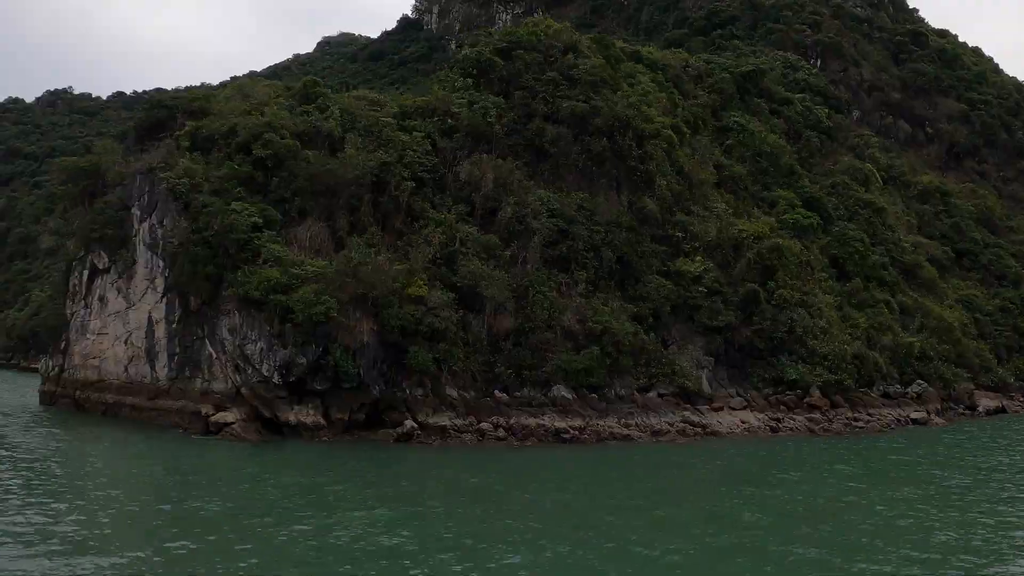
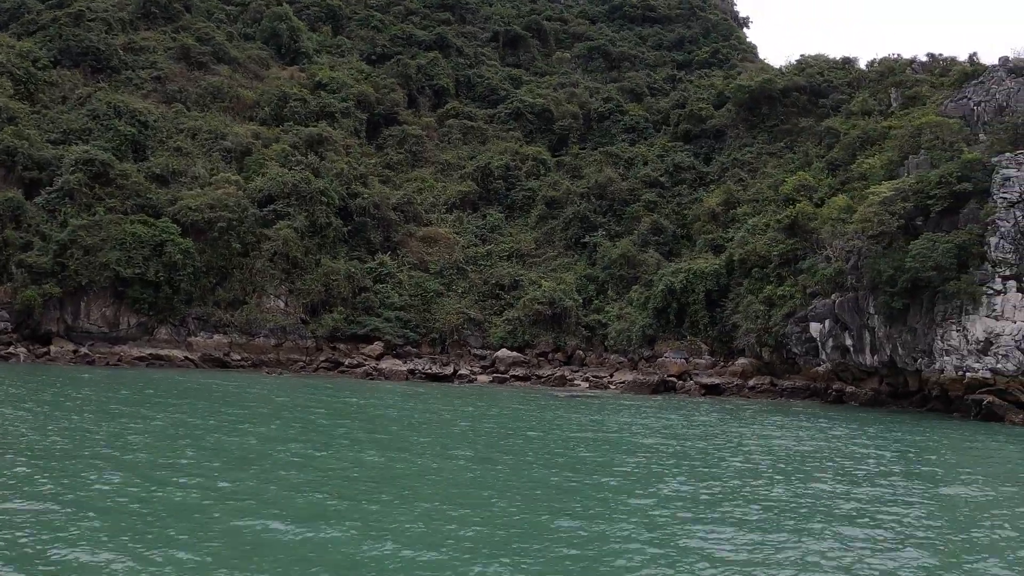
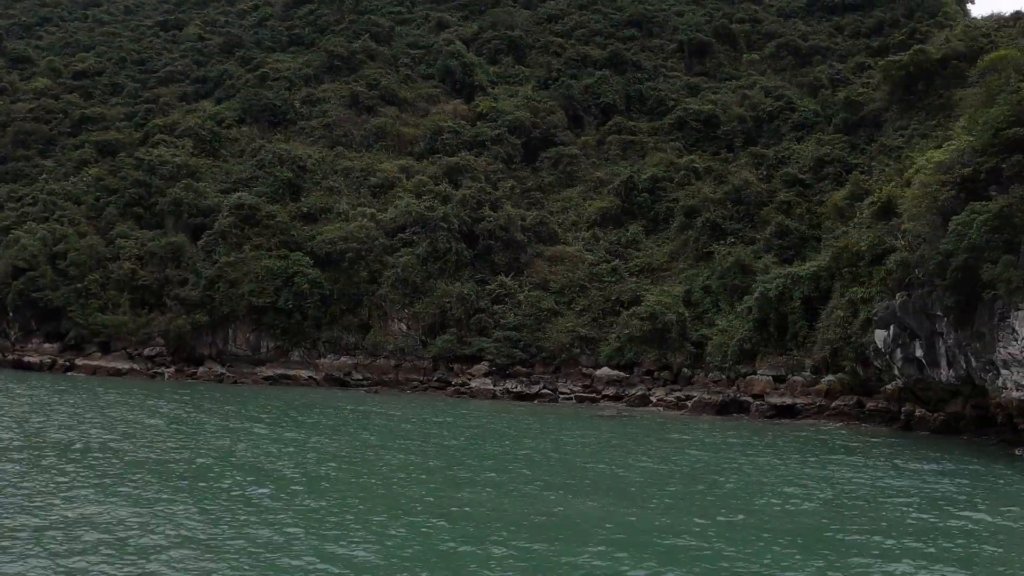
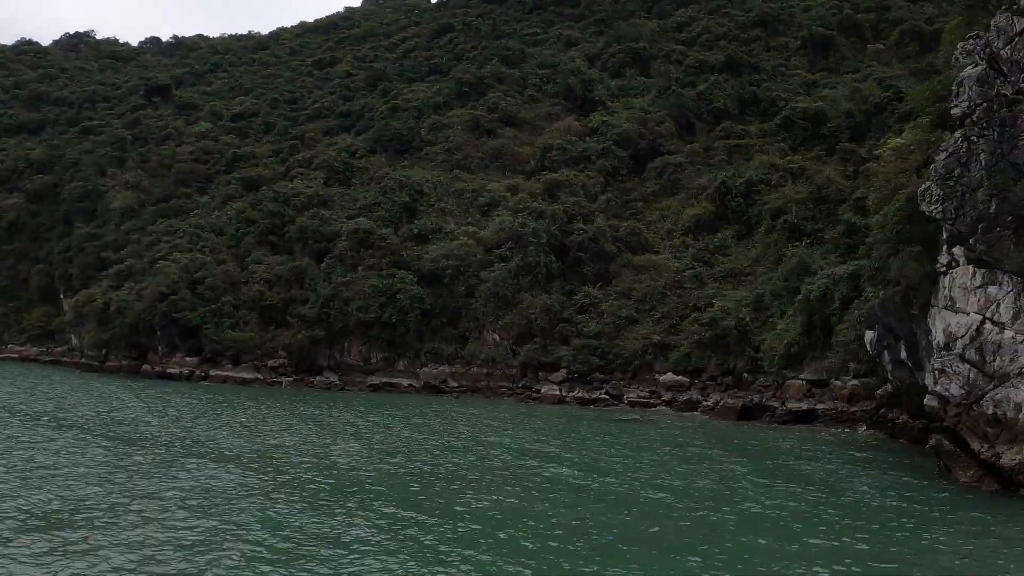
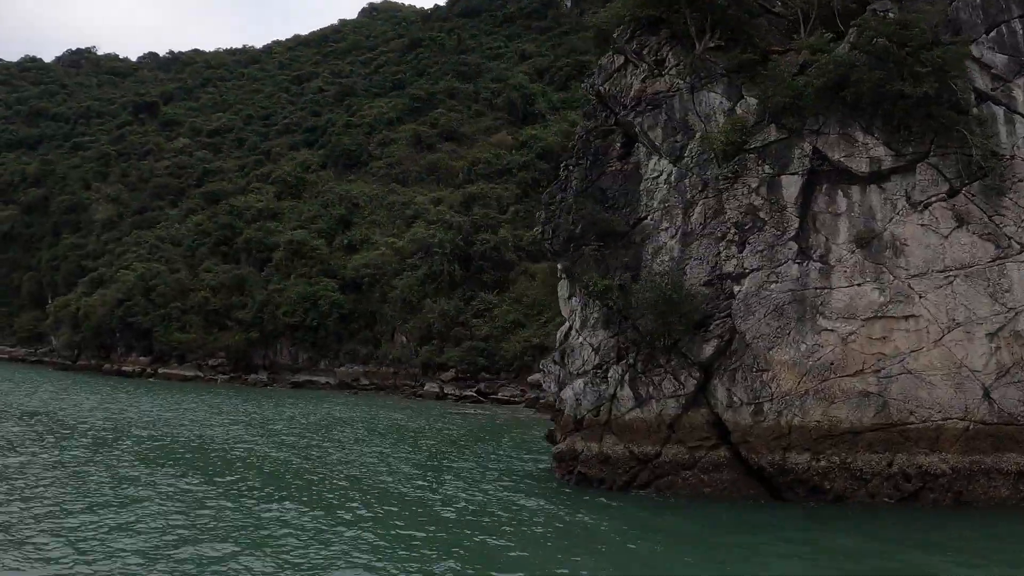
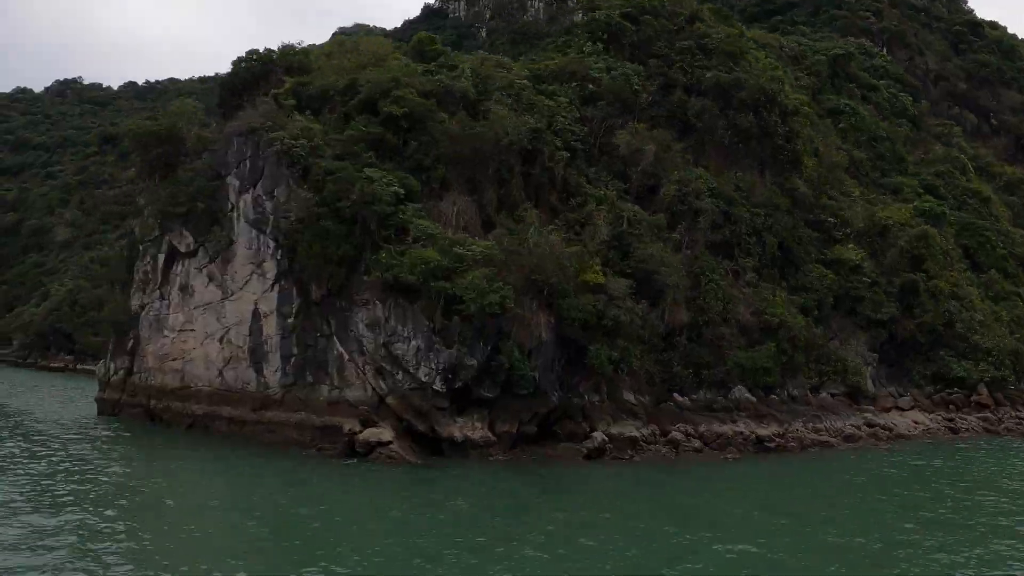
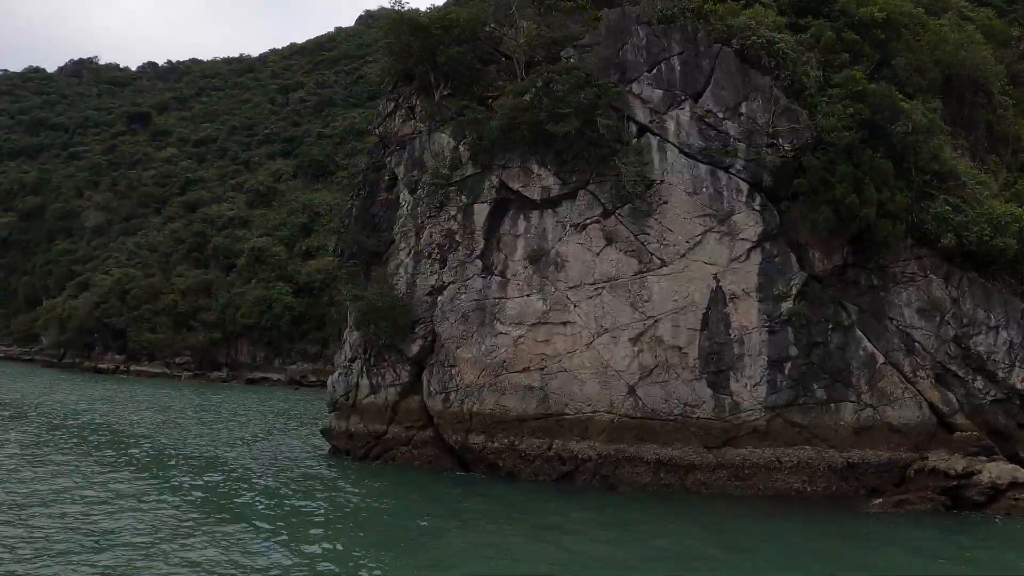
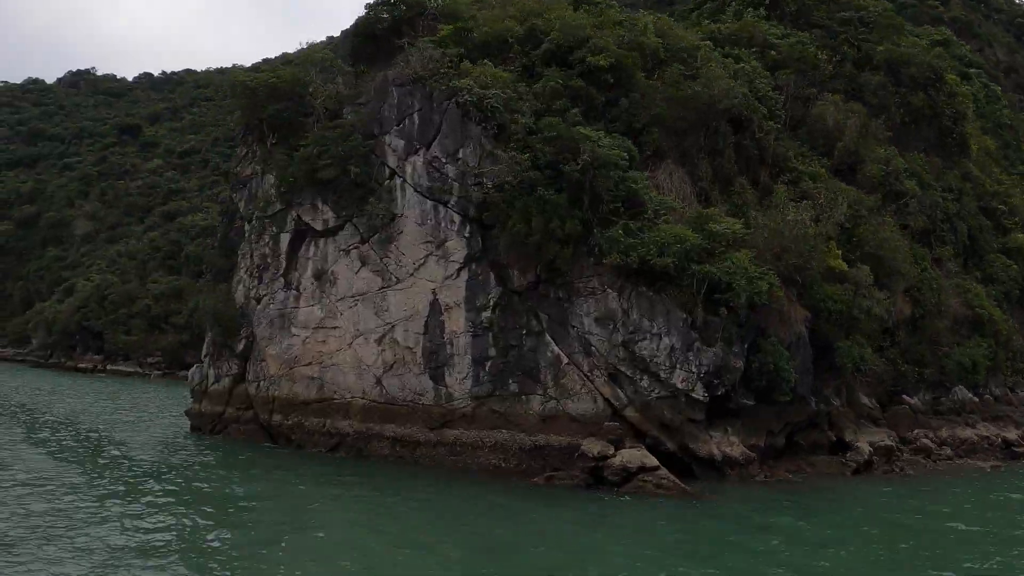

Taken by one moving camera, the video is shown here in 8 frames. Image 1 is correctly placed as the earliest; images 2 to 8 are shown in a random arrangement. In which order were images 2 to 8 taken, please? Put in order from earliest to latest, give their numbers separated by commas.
6, 8, 7, 5, 4, 3, 2
